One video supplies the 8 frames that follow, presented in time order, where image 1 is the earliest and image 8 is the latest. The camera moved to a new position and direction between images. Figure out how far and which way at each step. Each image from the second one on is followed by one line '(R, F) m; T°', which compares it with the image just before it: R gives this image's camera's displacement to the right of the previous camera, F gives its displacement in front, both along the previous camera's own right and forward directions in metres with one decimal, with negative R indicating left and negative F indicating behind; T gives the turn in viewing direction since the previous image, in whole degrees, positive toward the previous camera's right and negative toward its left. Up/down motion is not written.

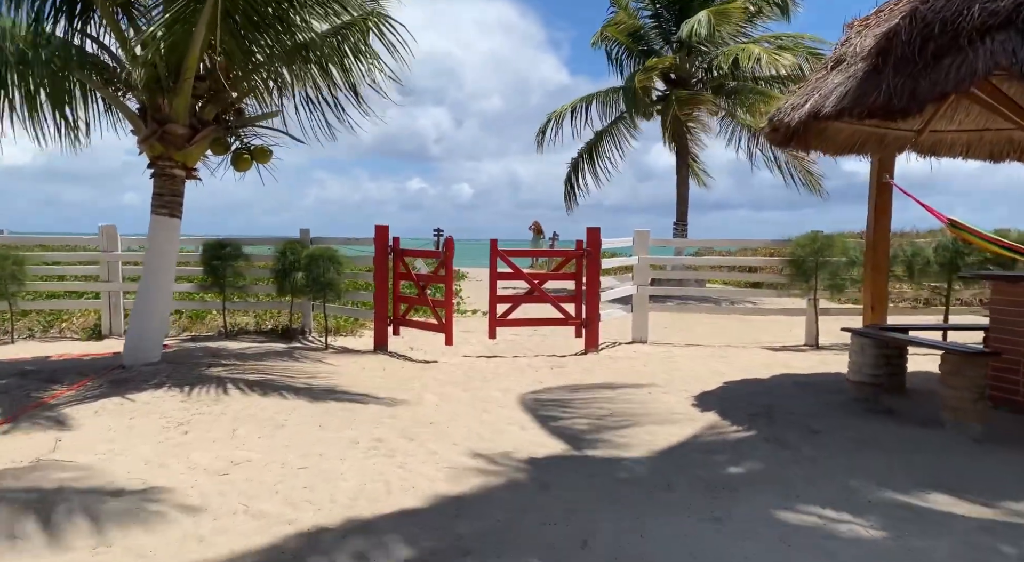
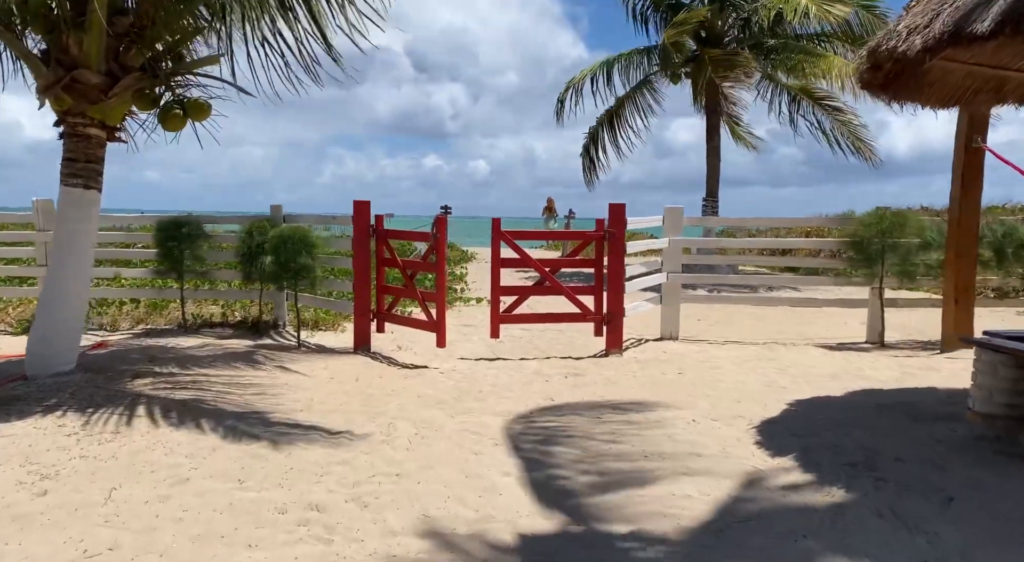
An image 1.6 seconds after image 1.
(+0.1, +1.7) m; -1°
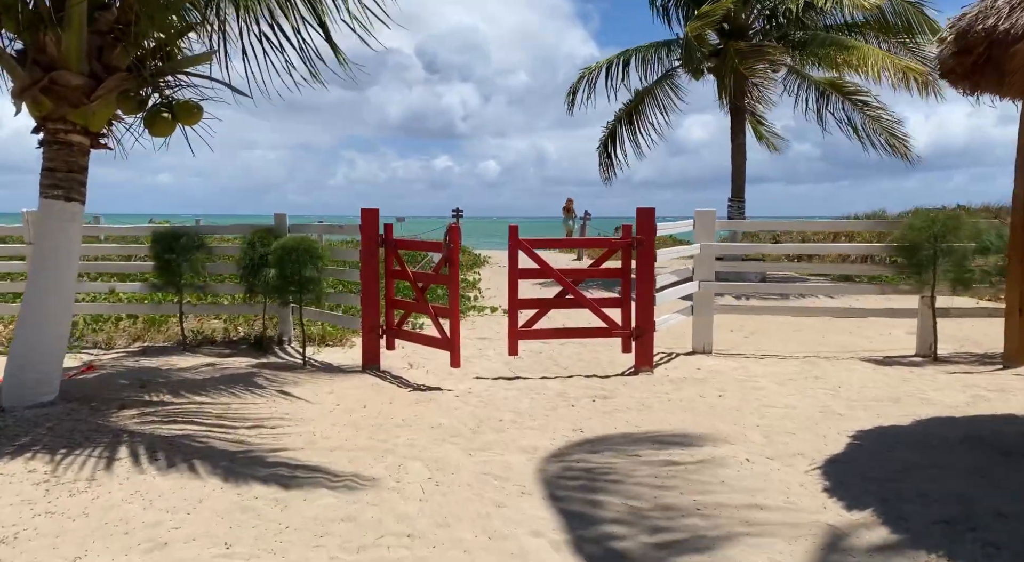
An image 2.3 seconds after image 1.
(-0.1, +0.6) m; -1°
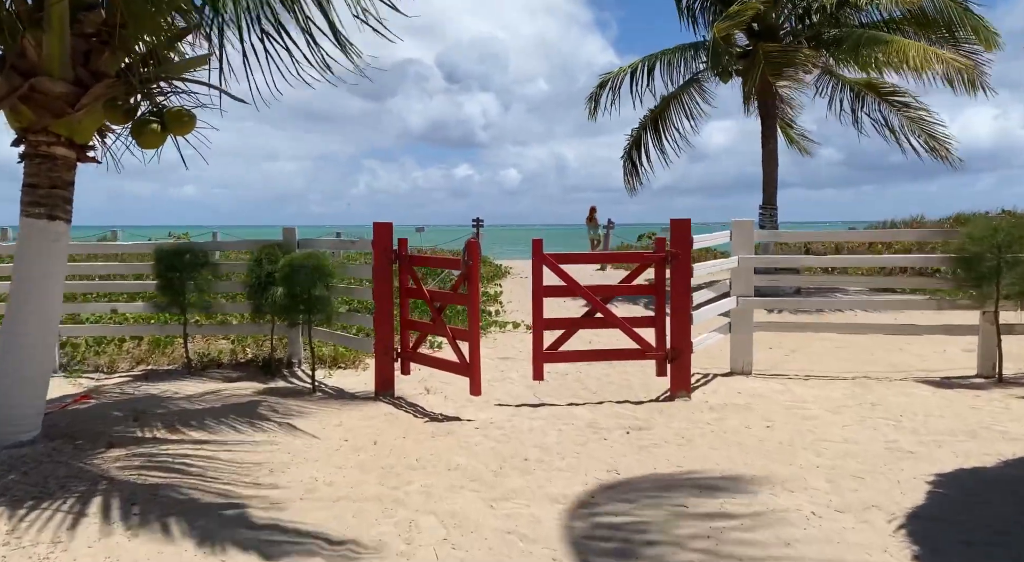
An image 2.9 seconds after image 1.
(0.0, +0.6) m; -1°
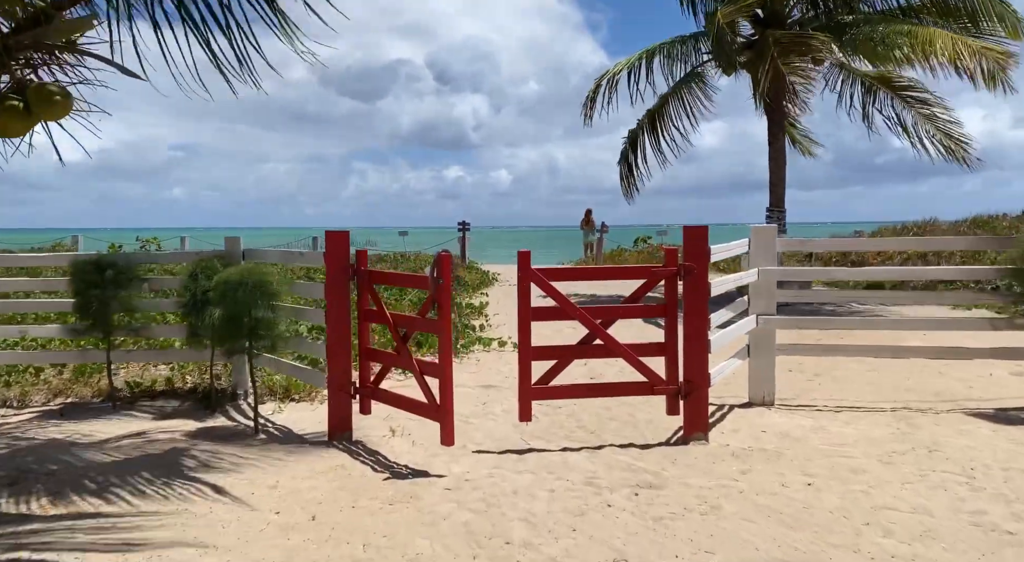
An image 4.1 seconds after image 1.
(+0.1, +1.3) m; +1°
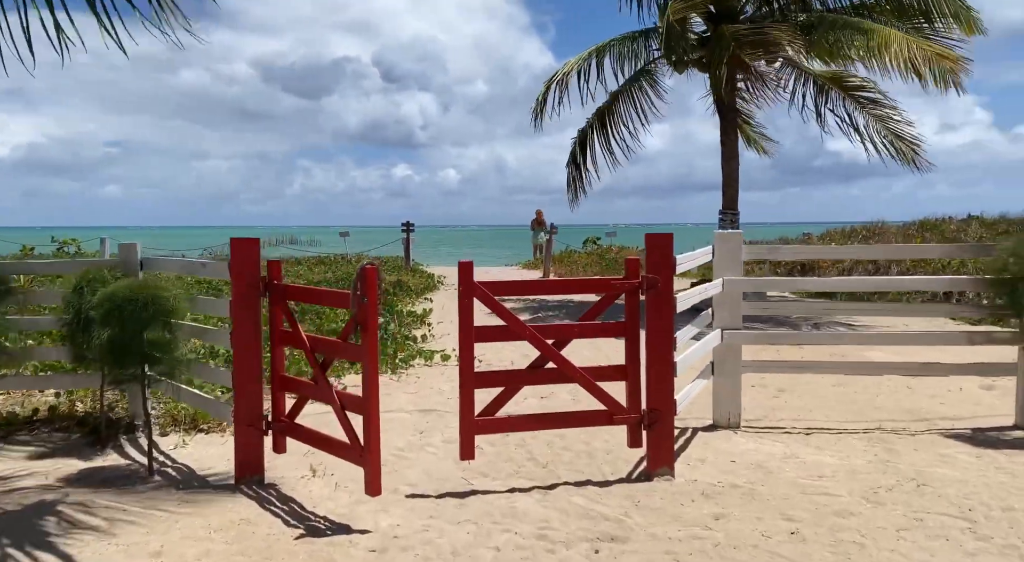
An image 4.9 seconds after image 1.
(+0.1, +0.8) m; +3°
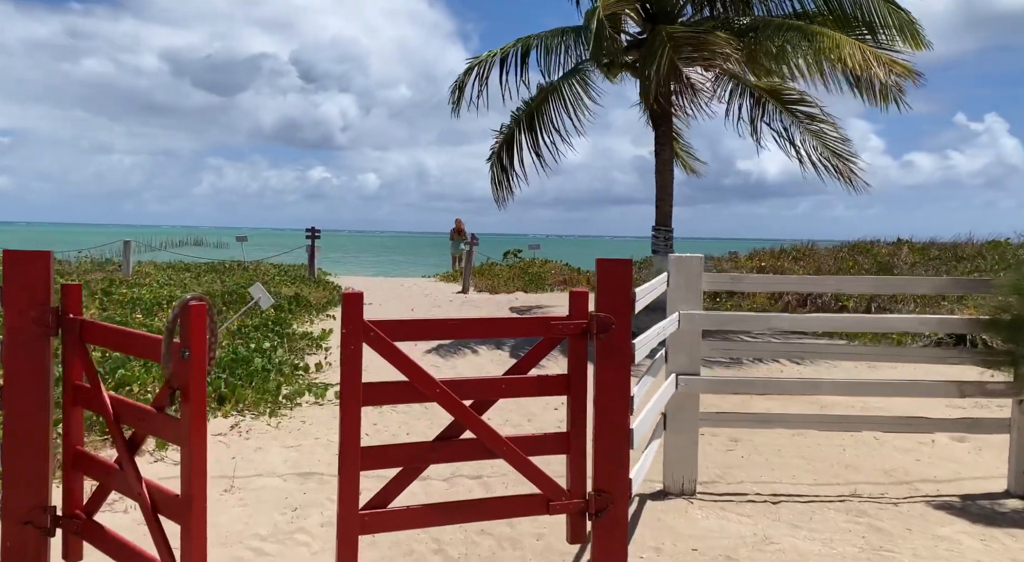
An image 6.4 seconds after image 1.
(+0.1, +1.4) m; +6°
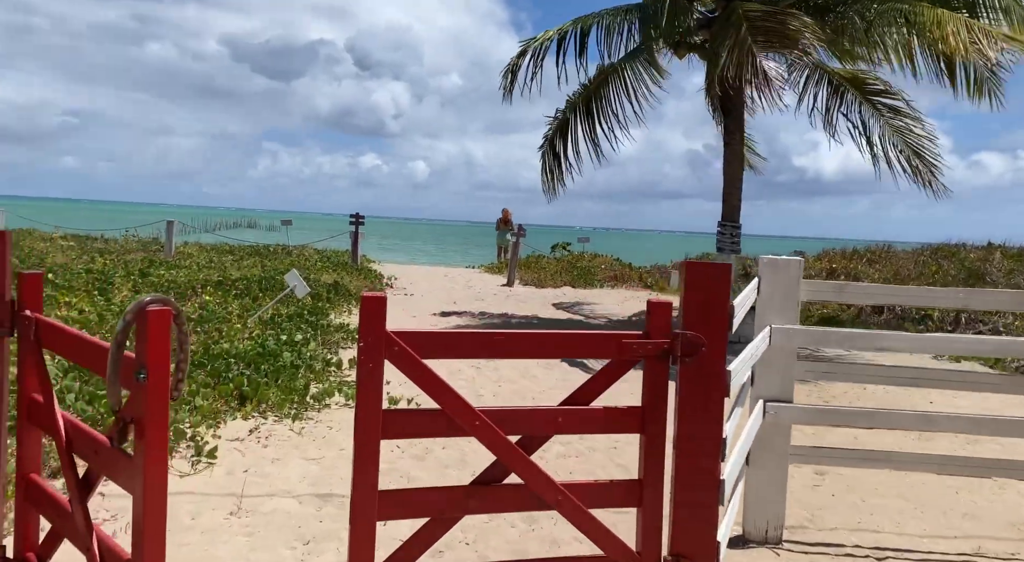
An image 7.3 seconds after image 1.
(-0.1, +0.8) m; -3°
